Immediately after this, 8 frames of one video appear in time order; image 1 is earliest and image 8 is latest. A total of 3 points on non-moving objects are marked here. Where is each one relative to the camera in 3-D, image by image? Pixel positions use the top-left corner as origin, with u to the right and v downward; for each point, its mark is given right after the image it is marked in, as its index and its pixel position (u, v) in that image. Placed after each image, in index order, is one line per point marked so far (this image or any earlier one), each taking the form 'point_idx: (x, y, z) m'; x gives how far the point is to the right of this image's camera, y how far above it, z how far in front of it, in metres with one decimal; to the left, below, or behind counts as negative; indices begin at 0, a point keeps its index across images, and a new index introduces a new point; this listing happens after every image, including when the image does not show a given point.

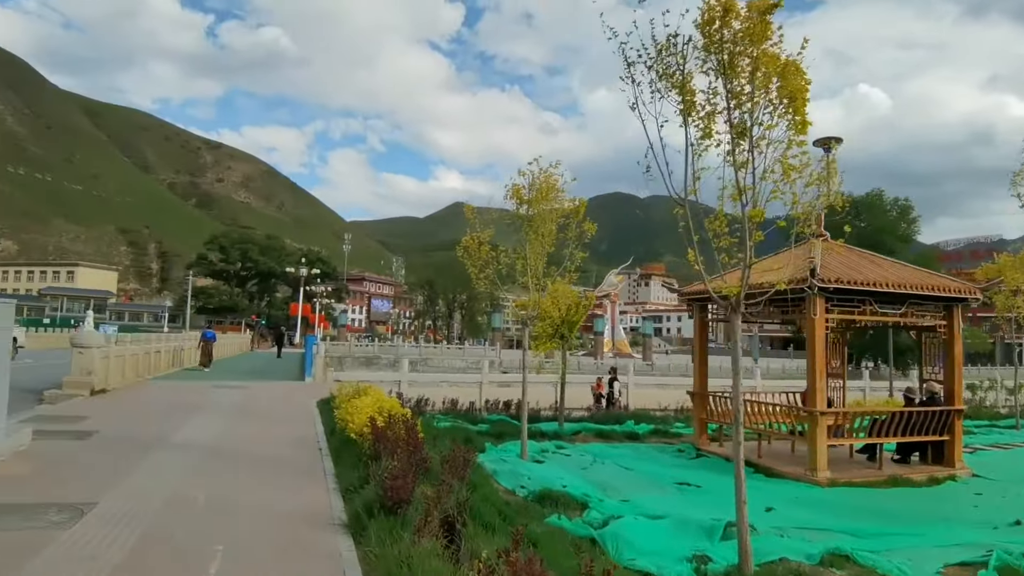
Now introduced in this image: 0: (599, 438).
0: (+1.7, -3.0, +13.9) m
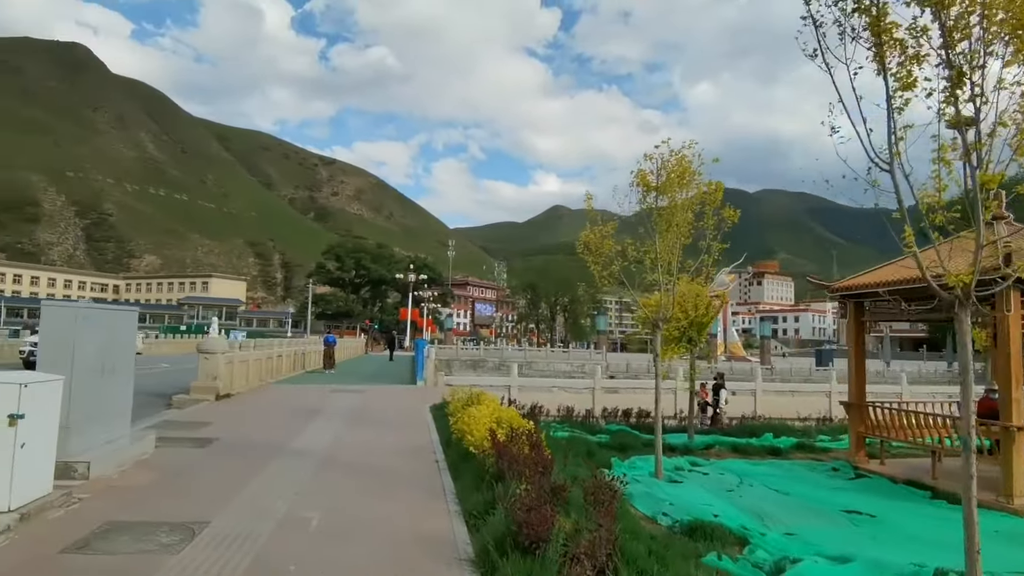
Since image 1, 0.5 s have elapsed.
0: (+4.0, -3.0, +12.5) m
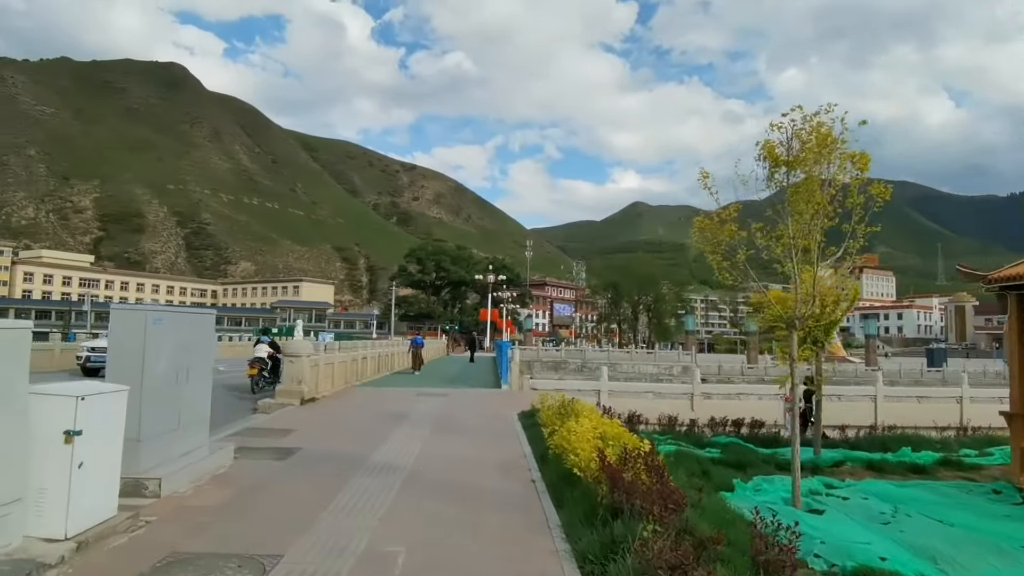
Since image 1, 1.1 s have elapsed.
0: (+5.6, -2.9, +10.9) m
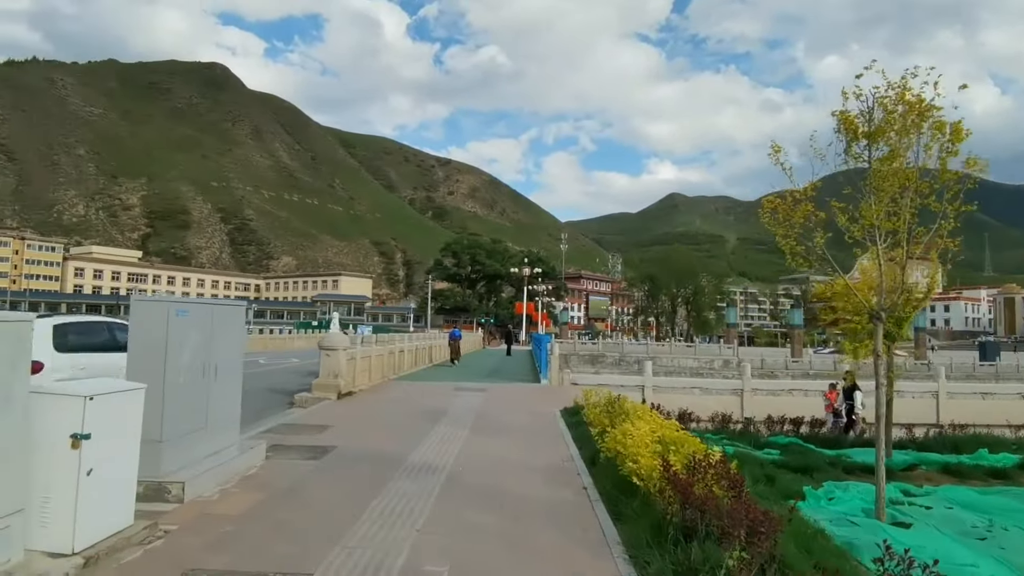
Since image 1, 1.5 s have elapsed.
0: (+6.2, -2.7, +10.0) m
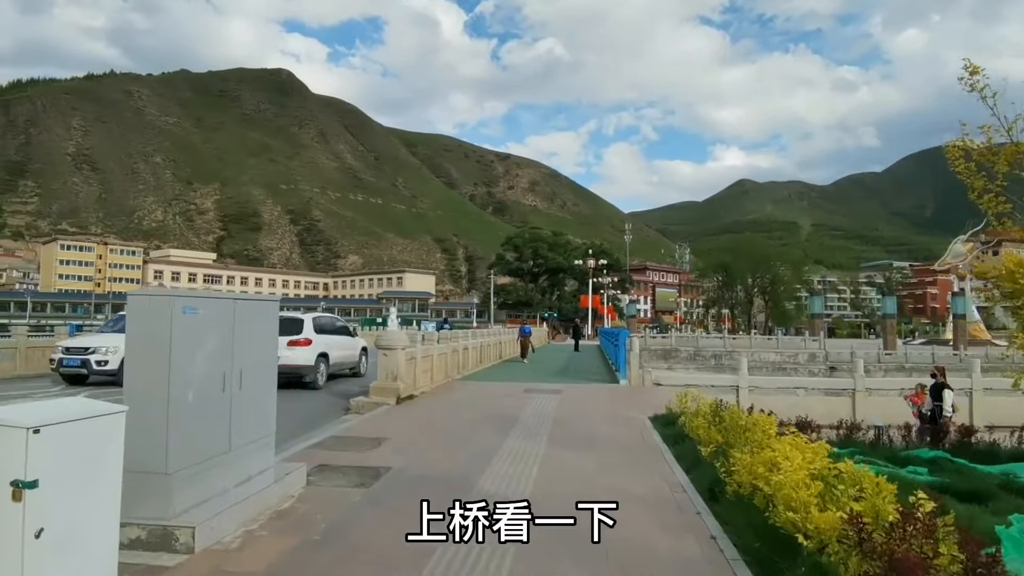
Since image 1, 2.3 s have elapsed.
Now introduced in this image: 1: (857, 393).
0: (+7.2, -2.4, +7.7) m
1: (+8.2, -2.5, +17.0) m
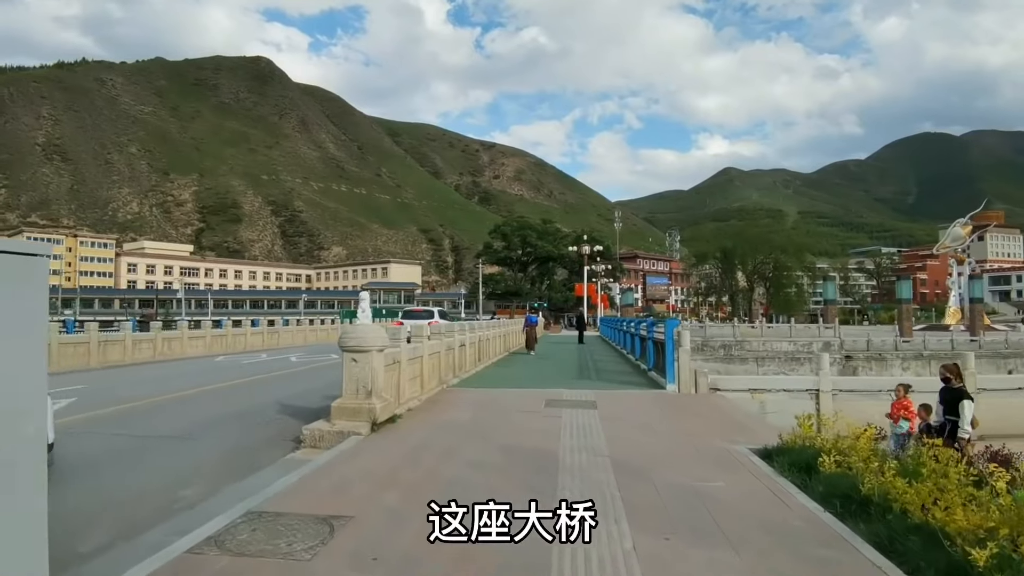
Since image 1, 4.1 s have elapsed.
0: (+7.7, -2.1, +3.8) m
1: (+8.5, -2.0, +13.1) m
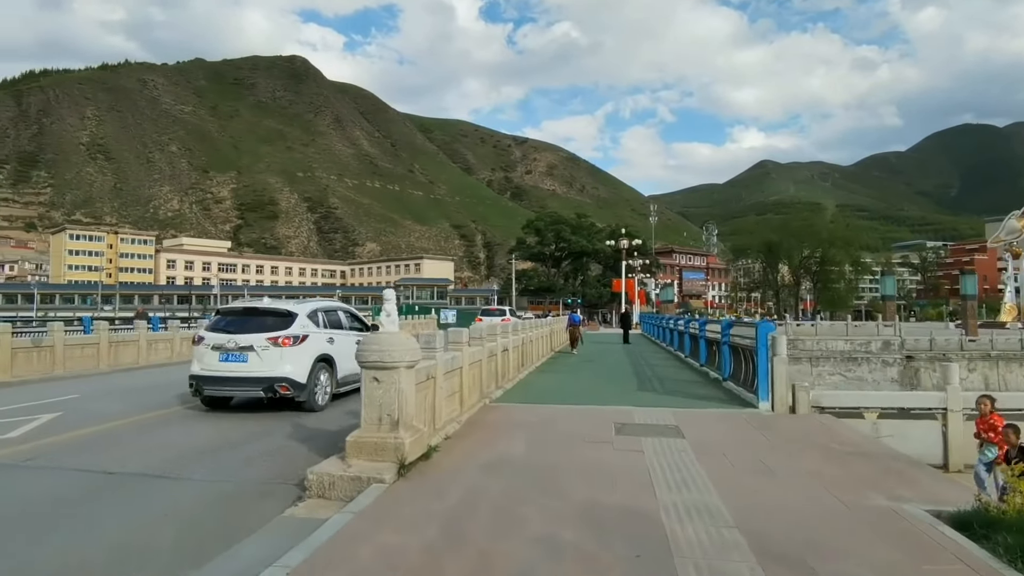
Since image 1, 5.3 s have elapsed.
0: (+8.1, -2.1, +1.2) m
1: (+9.4, -2.0, +10.4) m
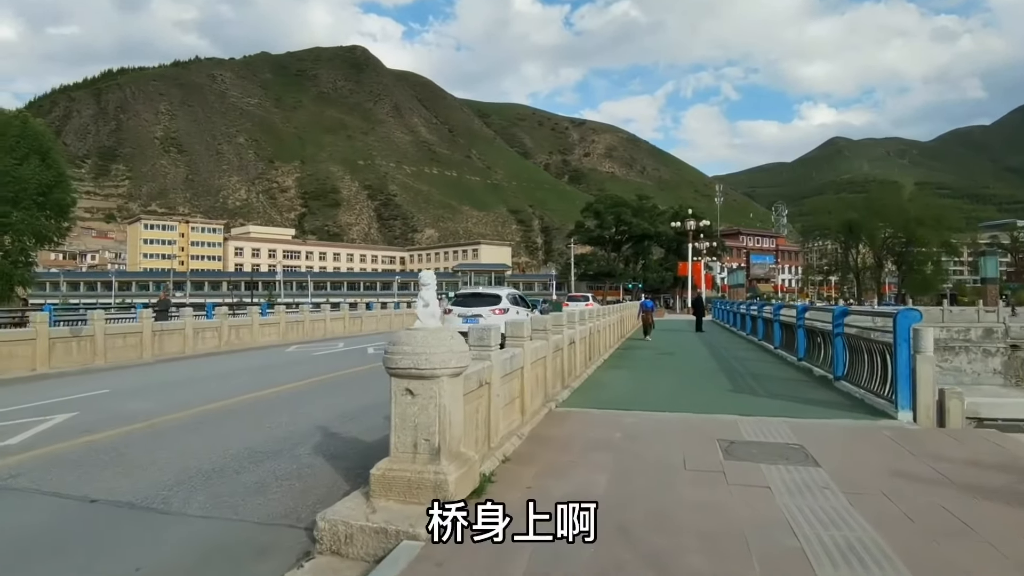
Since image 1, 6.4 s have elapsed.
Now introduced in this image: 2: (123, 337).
0: (+8.2, -2.0, -1.4) m
1: (+10.2, -1.7, +7.7) m
2: (-10.3, -1.3, +18.7) m
